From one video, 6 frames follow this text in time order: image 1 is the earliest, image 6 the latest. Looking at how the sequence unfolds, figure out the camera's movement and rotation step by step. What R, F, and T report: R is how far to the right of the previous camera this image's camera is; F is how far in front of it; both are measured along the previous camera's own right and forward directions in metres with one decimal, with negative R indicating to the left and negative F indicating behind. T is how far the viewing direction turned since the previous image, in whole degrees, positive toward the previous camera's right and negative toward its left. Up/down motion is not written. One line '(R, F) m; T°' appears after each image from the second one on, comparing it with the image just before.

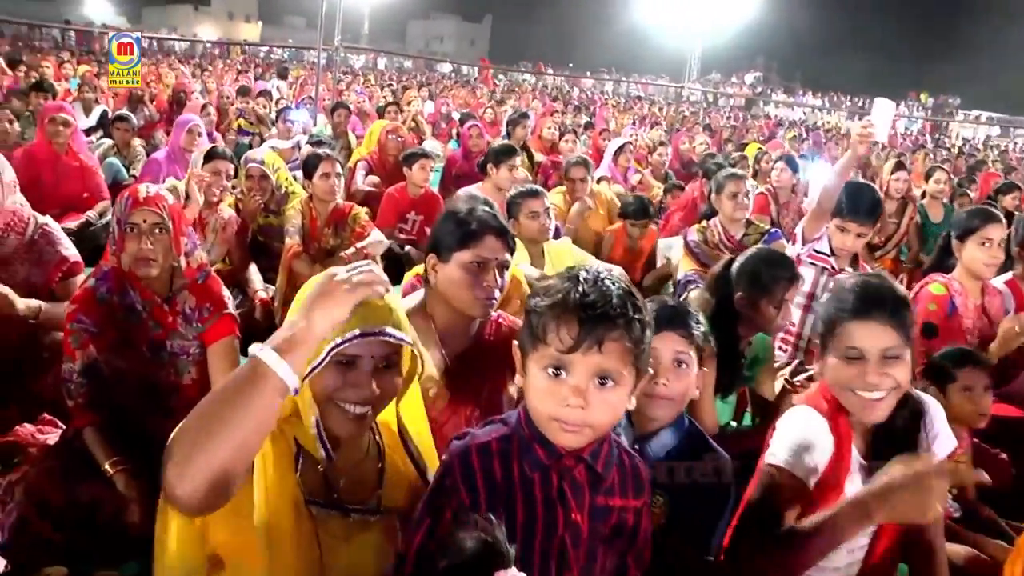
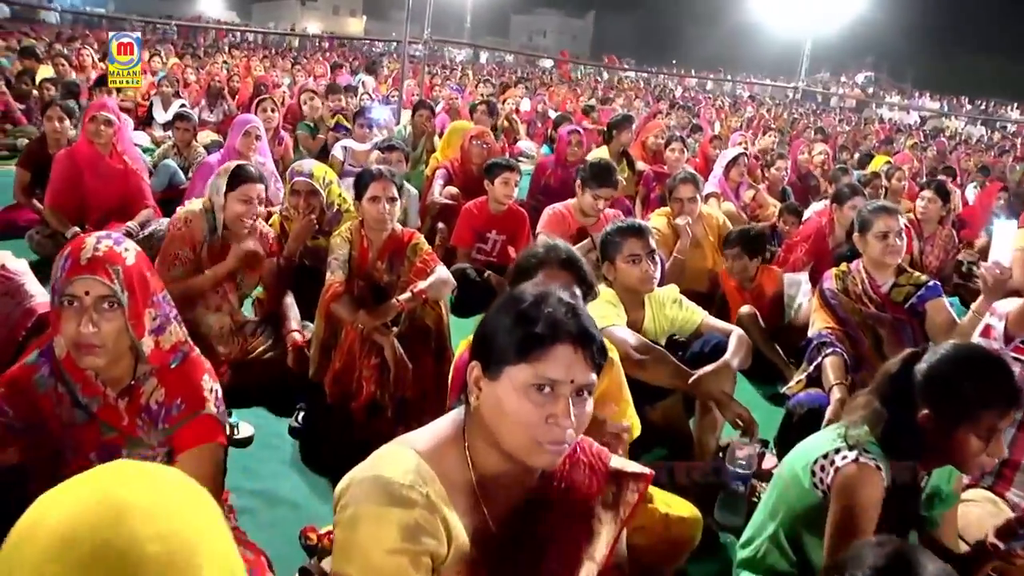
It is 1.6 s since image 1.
(0.0, +0.7) m; -5°
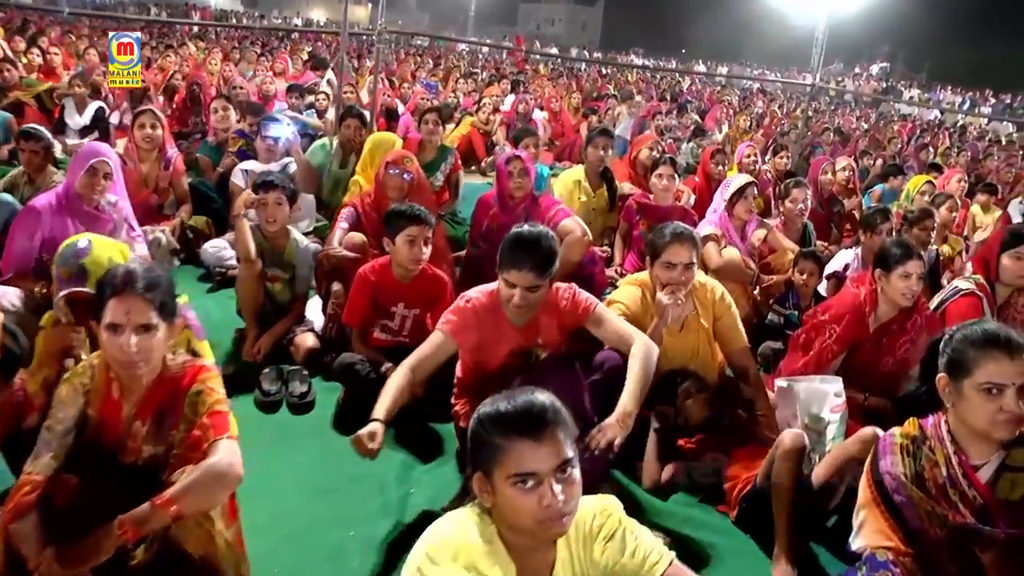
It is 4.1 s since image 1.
(+0.3, +1.3) m; -1°
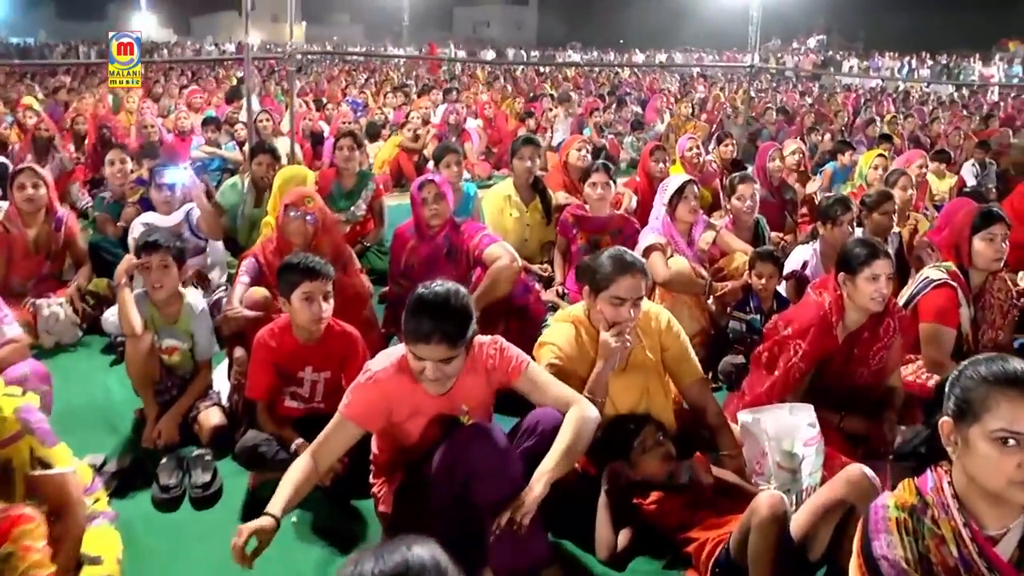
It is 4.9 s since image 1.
(+0.1, +0.4) m; +2°
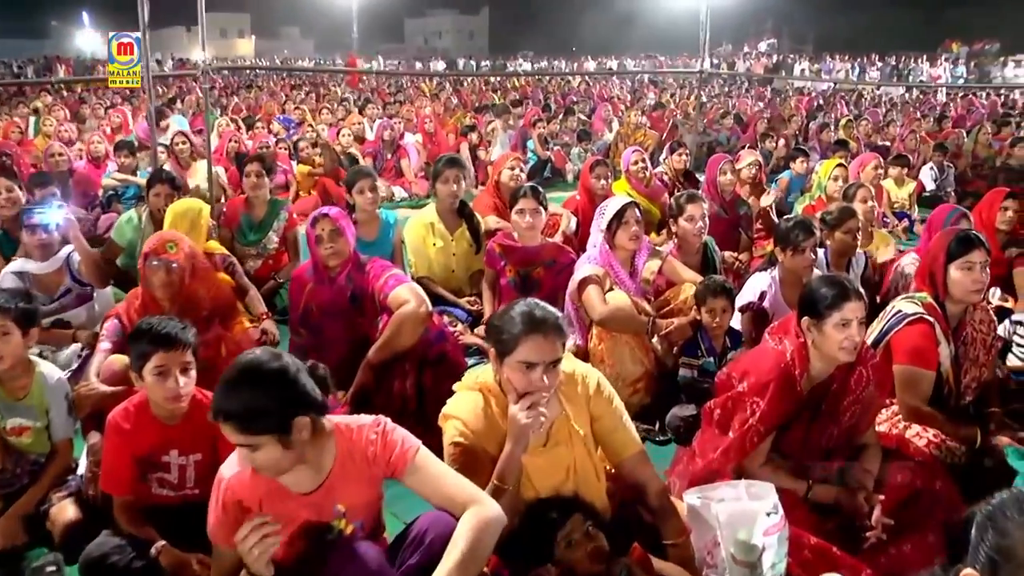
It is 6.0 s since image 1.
(+0.1, +0.5) m; +2°
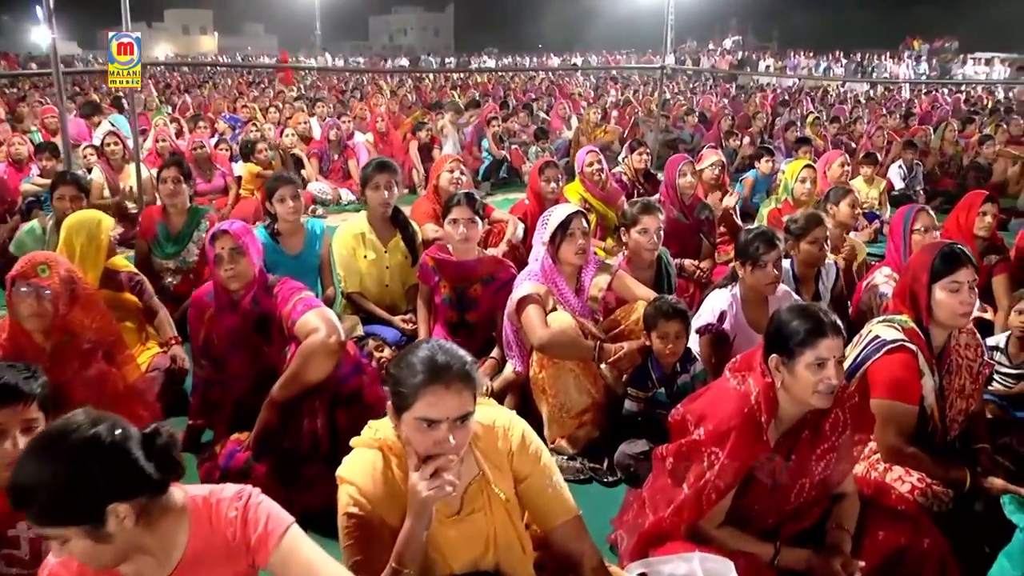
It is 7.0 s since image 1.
(+0.1, +0.4) m; +2°
